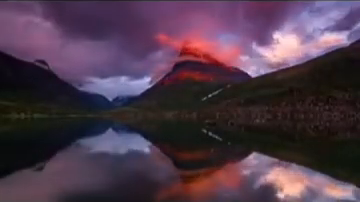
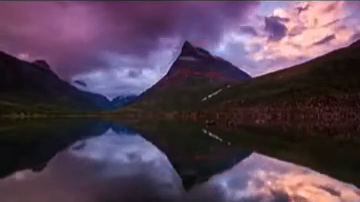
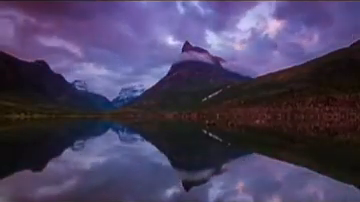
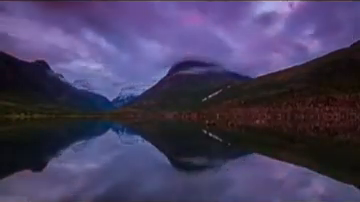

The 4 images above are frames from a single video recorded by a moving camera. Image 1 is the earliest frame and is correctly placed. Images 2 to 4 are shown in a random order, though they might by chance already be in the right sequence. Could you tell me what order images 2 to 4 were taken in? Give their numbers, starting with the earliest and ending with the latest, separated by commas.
2, 3, 4
